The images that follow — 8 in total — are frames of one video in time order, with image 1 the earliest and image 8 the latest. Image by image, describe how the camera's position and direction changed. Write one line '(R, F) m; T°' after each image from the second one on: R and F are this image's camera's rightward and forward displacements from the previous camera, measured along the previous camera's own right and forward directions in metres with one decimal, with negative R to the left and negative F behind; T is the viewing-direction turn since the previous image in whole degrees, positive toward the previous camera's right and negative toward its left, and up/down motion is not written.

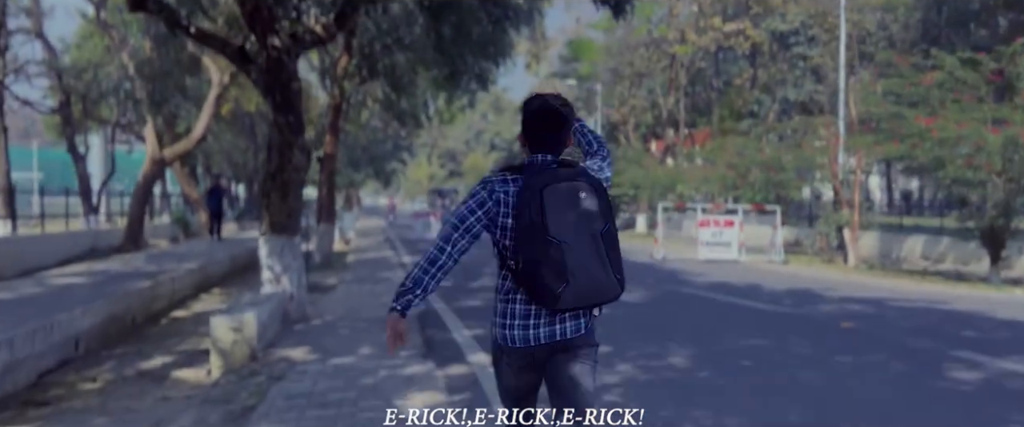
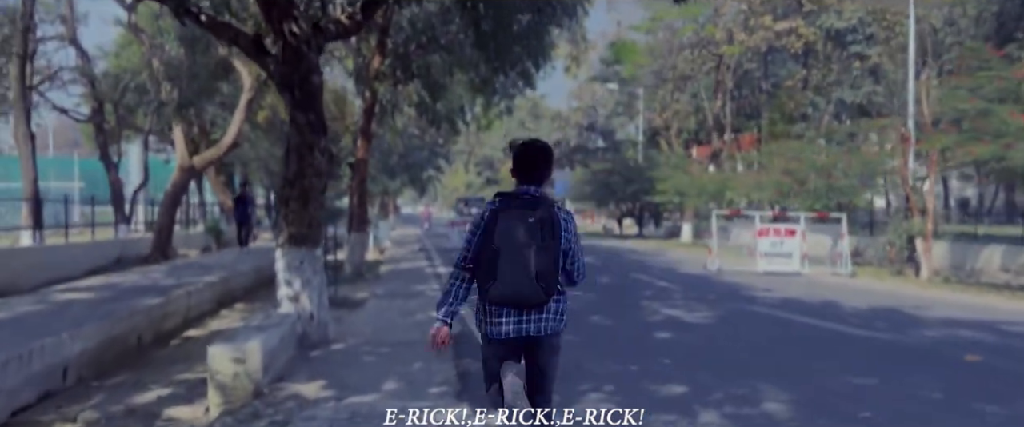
(-0.1, +1.3) m; -3°
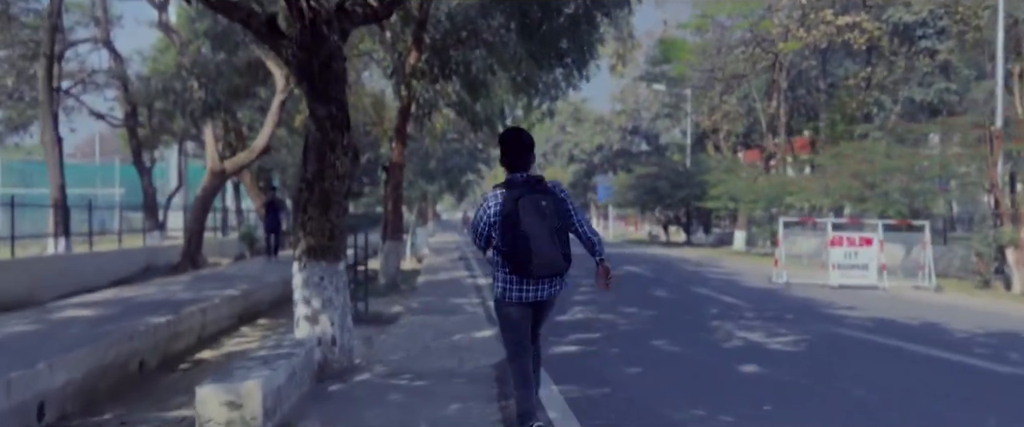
(-0.2, +1.4) m; -3°
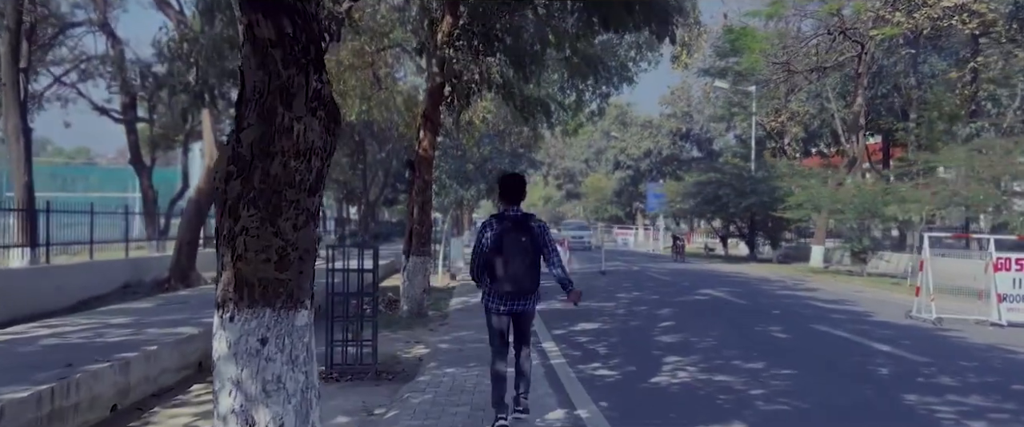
(-0.4, +3.8) m; -3°
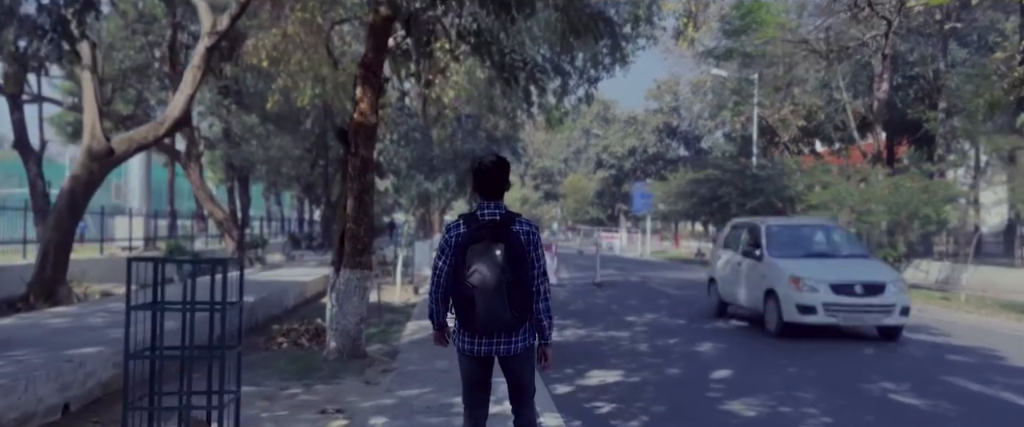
(0.0, +4.3) m; +2°
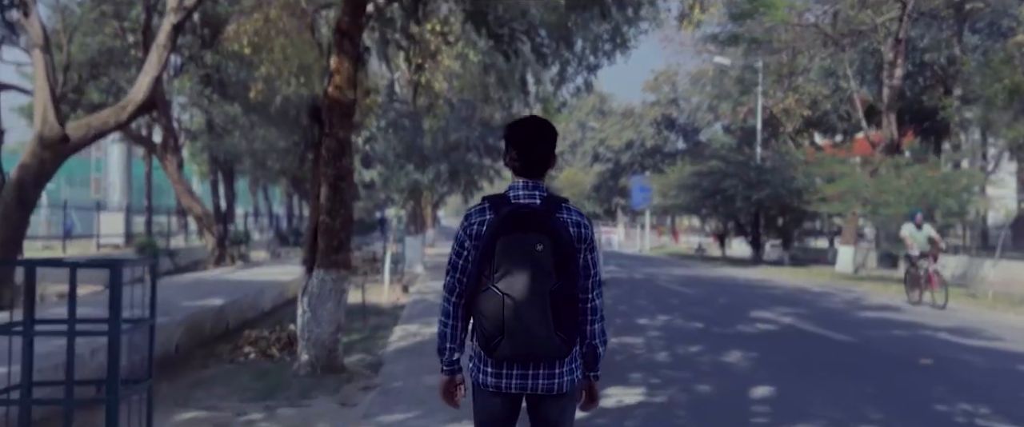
(-0.1, +1.3) m; 0°
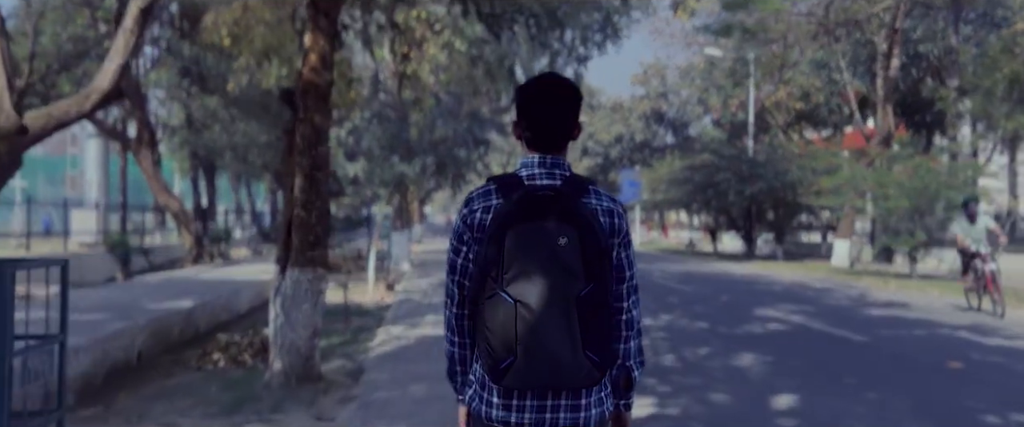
(-0.1, +0.7) m; +1°
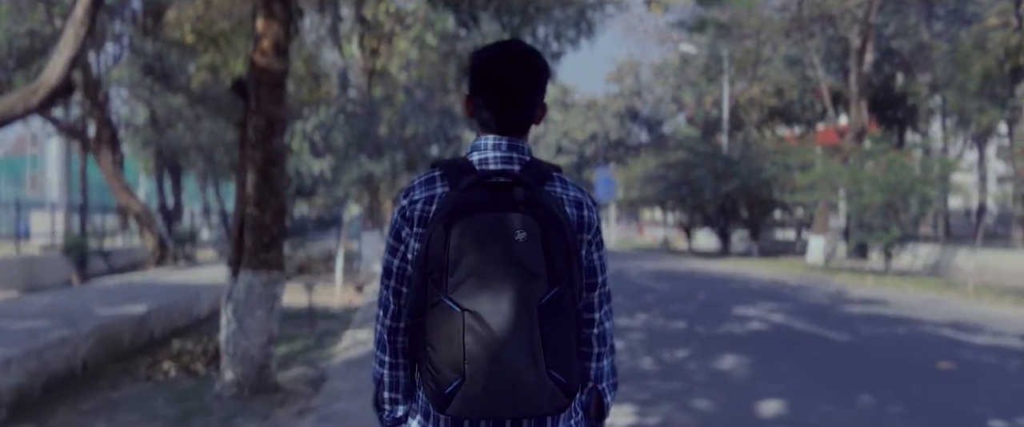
(+0.1, +0.4) m; +2°
